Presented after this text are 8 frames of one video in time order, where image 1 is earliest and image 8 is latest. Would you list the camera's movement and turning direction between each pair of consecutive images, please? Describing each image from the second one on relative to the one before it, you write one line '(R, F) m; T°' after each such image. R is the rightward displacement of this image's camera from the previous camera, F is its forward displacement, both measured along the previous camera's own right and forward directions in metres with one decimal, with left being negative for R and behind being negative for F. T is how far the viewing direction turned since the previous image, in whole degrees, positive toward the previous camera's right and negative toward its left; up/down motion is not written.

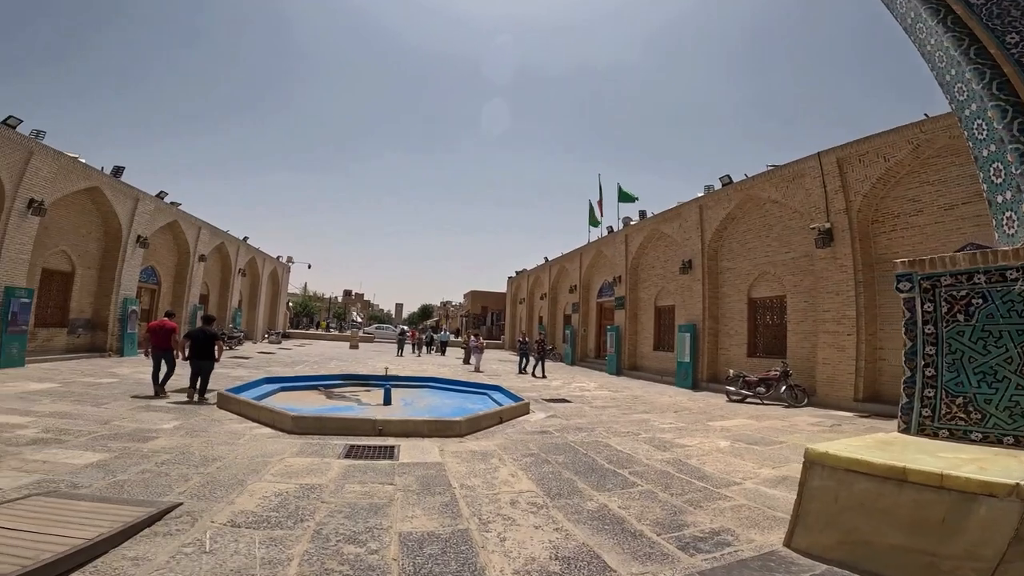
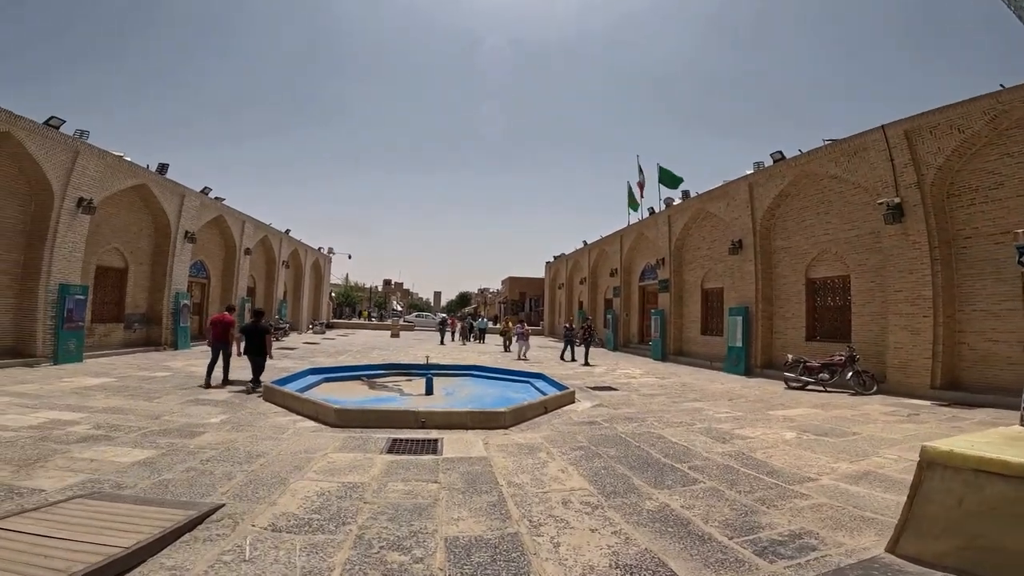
(-0.1, +0.4) m; -4°
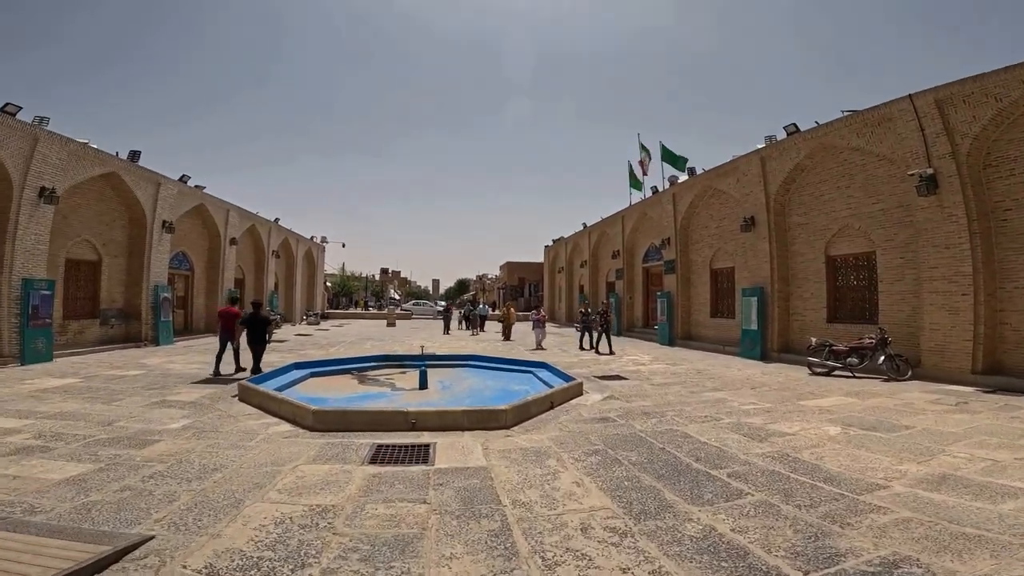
(0.0, +0.9) m; 0°
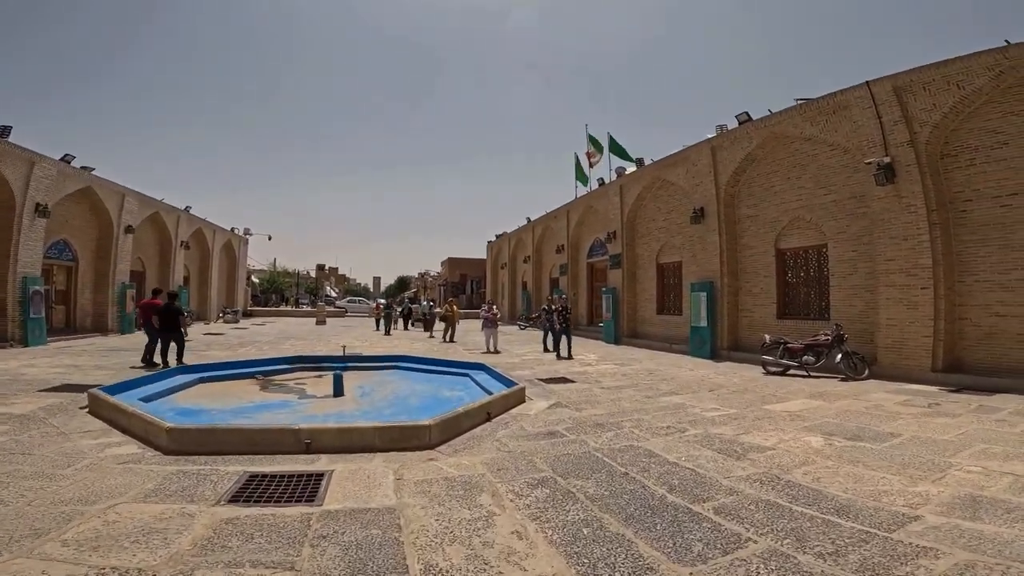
(+0.1, +1.2) m; +7°
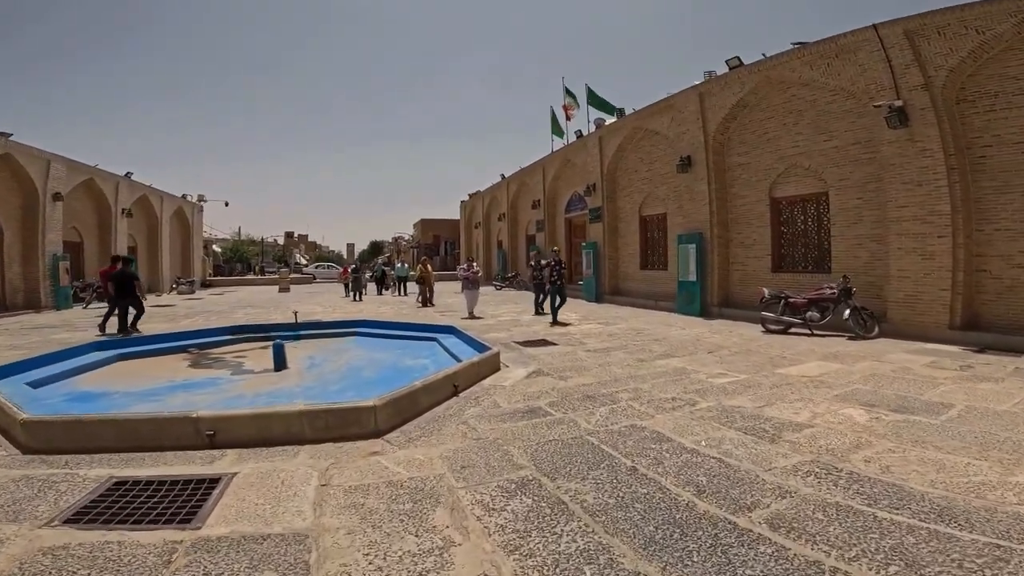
(+0.1, +1.2) m; +3°
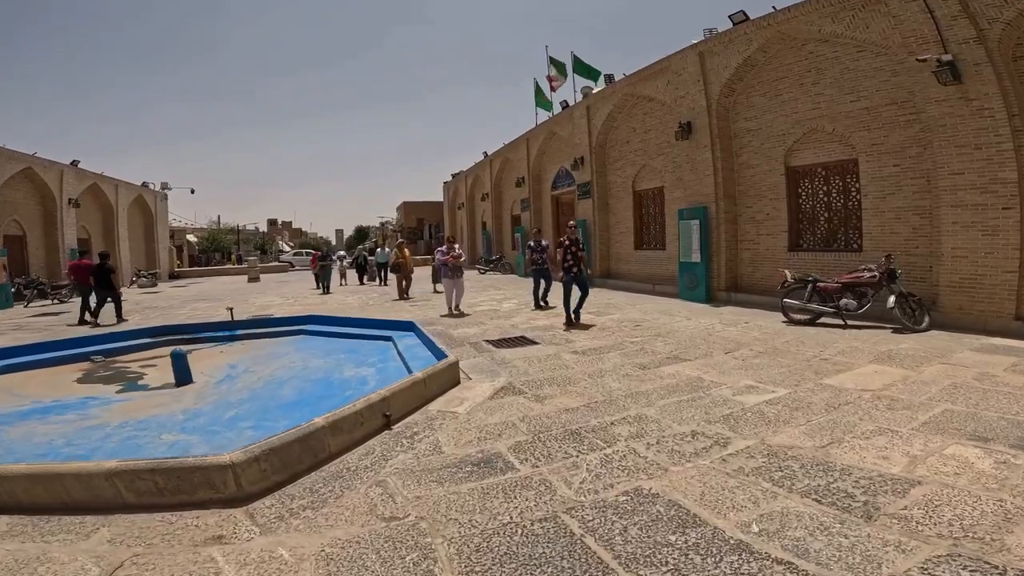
(+0.3, +1.4) m; +1°
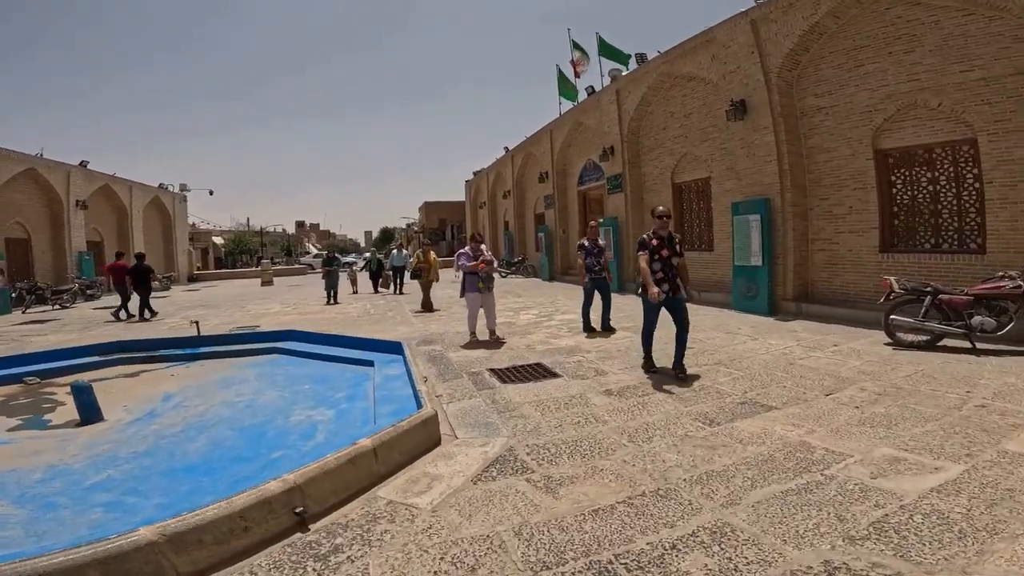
(+0.2, +1.5) m; -4°
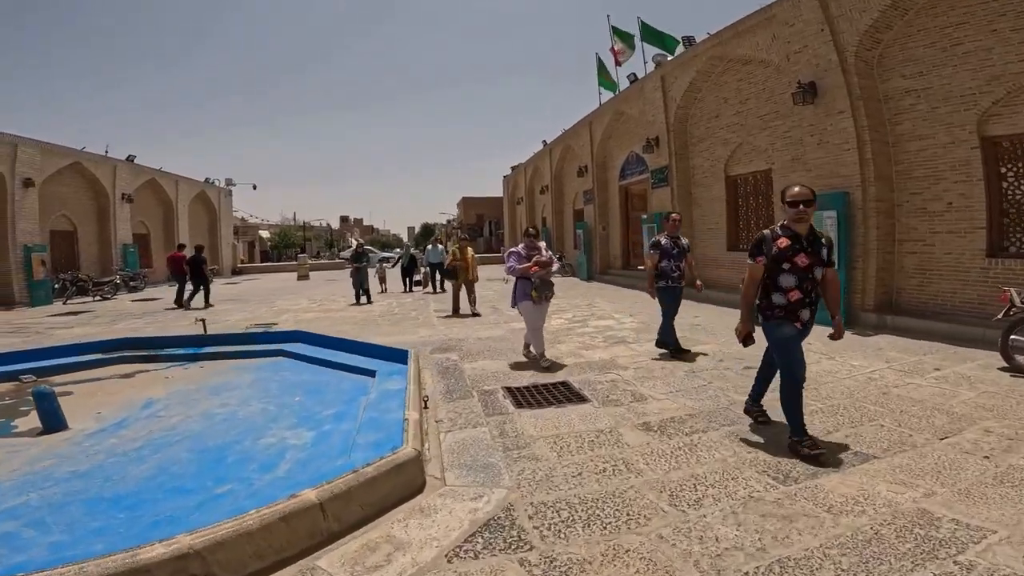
(+0.2, +0.8) m; -5°
